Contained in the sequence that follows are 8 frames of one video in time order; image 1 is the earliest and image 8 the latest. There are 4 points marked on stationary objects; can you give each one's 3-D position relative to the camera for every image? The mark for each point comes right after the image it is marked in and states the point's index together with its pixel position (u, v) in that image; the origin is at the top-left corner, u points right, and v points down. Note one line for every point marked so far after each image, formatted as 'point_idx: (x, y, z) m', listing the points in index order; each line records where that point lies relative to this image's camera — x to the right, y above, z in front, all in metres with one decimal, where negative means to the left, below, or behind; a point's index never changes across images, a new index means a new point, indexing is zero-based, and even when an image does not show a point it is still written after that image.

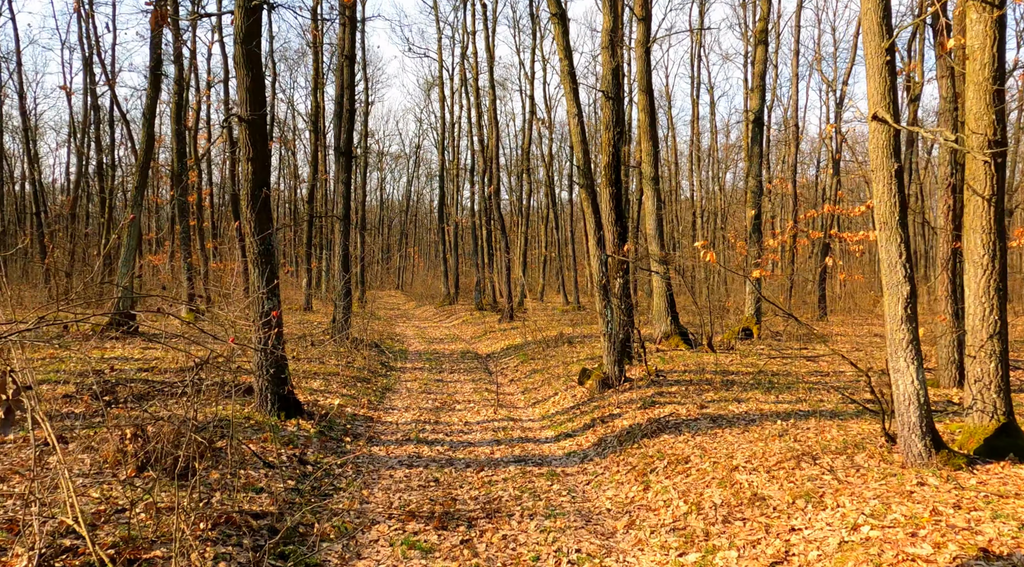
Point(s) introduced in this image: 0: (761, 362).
0: (+4.9, -1.5, +16.0) m
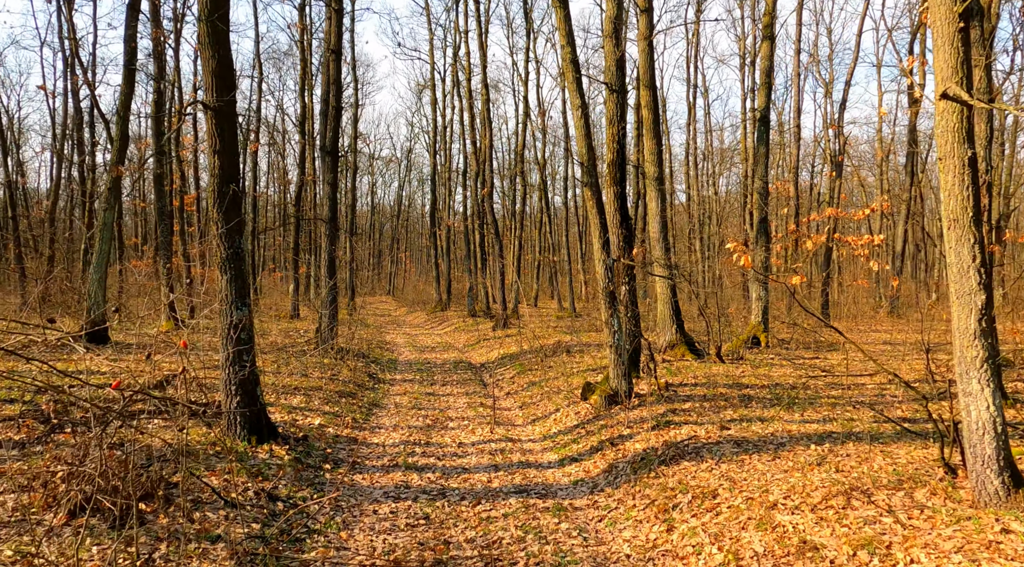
0: (+4.8, -1.7, +15.0) m
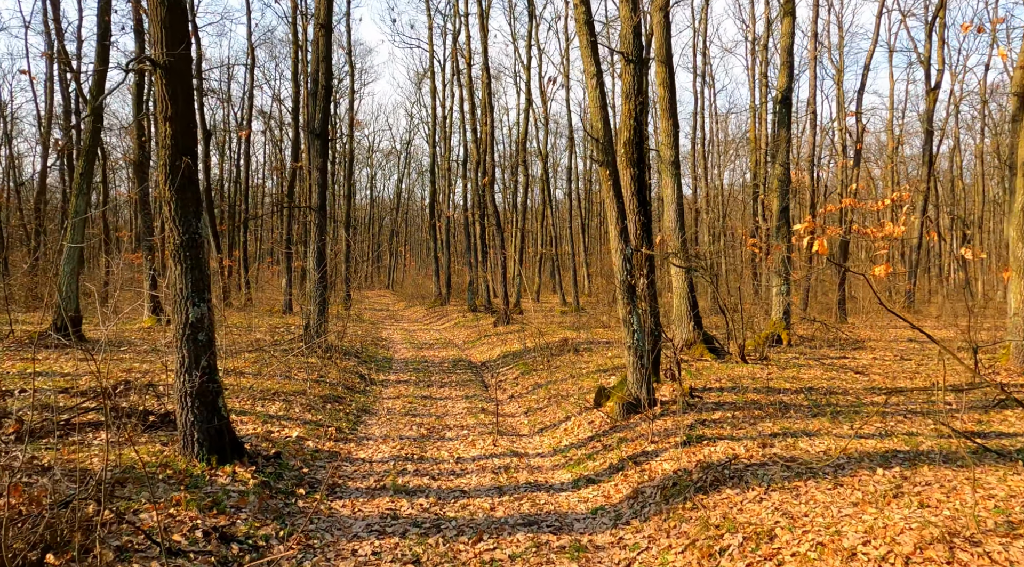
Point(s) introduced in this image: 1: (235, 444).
0: (+4.9, -1.5, +13.6) m
1: (-2.7, -1.6, +7.9) m
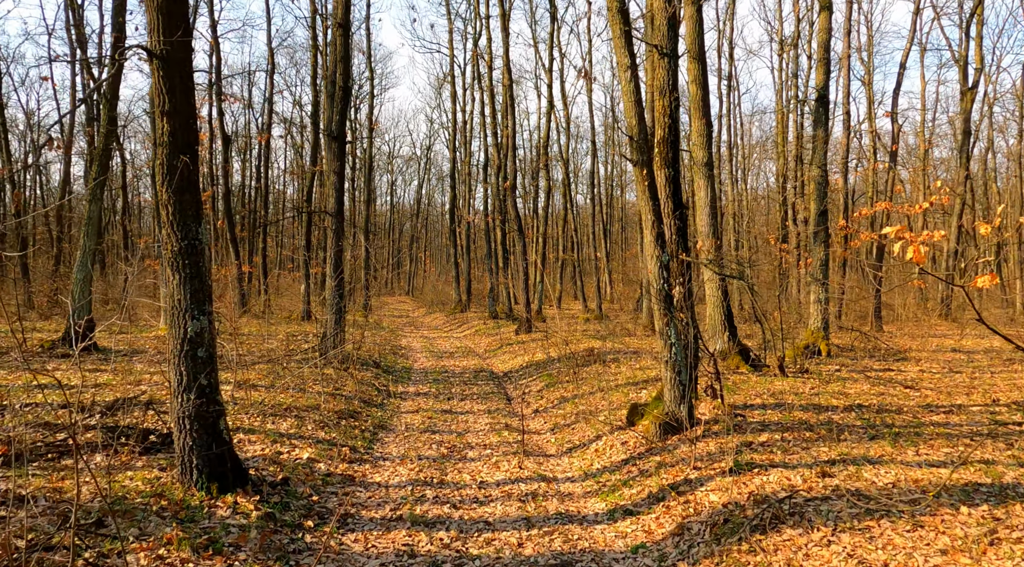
0: (+5.3, -1.7, +12.7) m
1: (-2.4, -1.7, +7.2) m
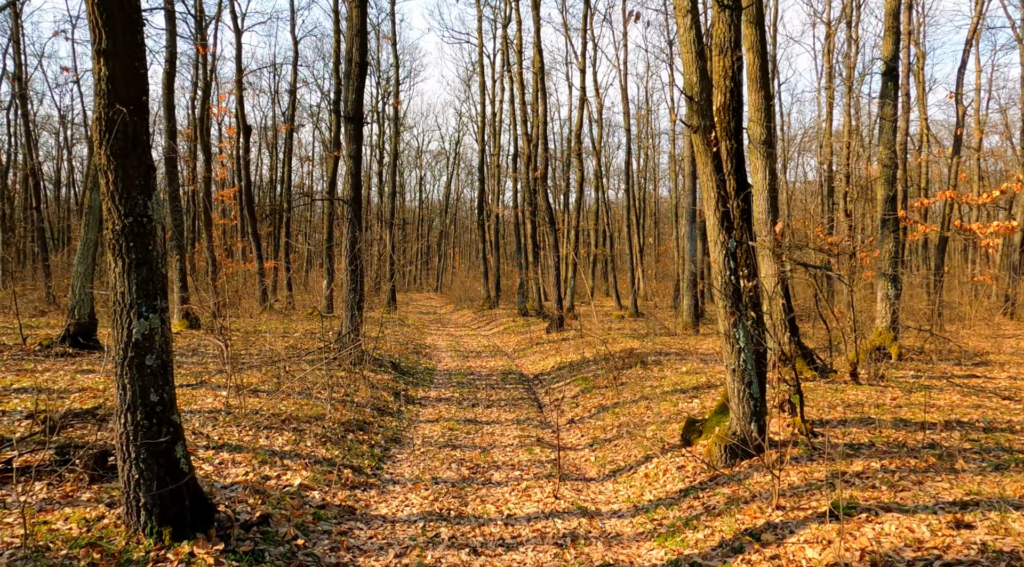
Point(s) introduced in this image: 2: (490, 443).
0: (+5.8, -1.6, +11.0) m
1: (-2.2, -1.6, +5.7) m
2: (-0.3, -2.1, +10.5) m
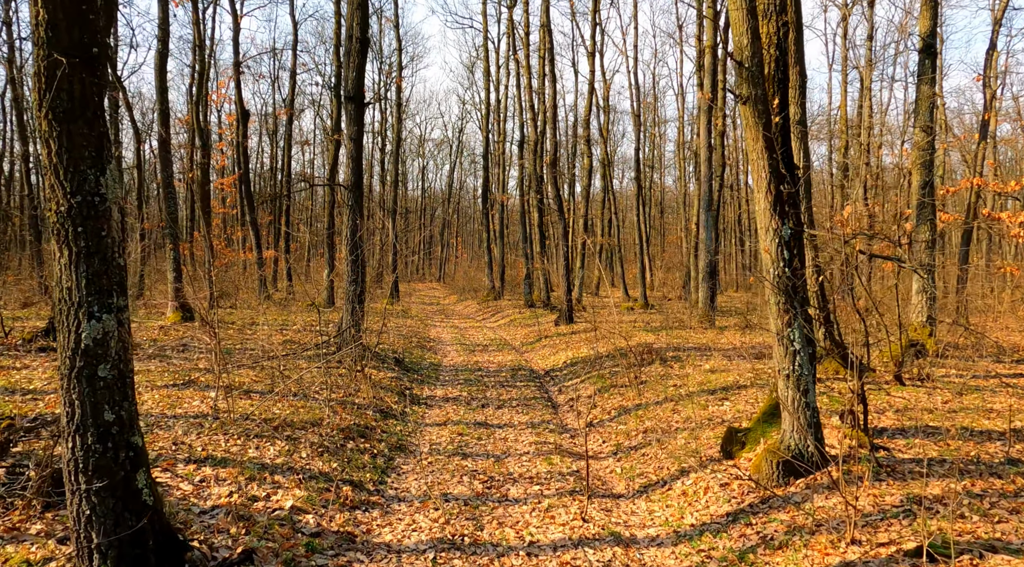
0: (+5.9, -1.5, +10.0) m
1: (-2.0, -1.5, +4.7) m
2: (-0.1, -2.0, +9.6) m
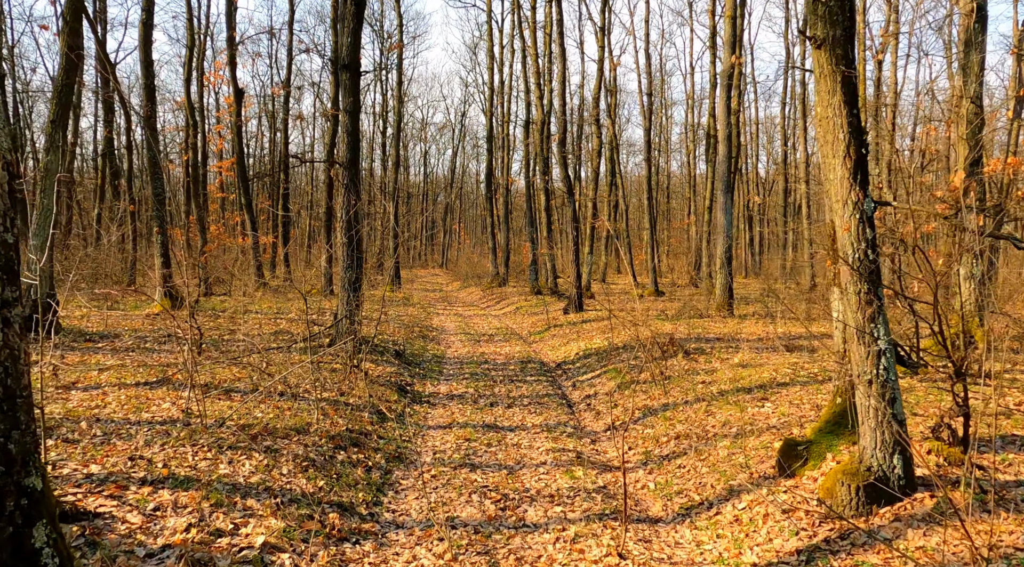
0: (+6.1, -1.3, +8.8) m
1: (-1.9, -1.5, +3.5) m
2: (+0.1, -1.8, +8.4) m
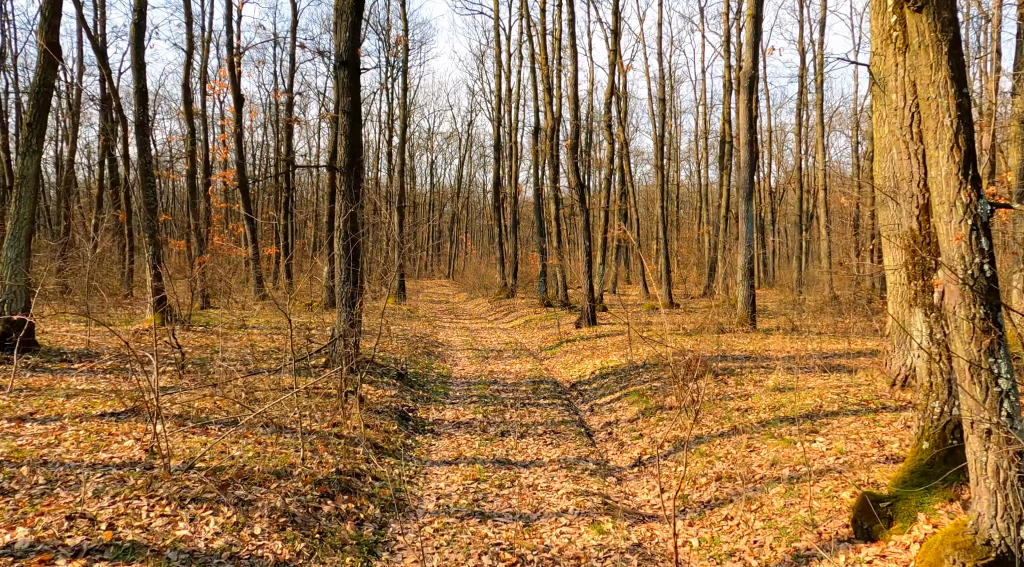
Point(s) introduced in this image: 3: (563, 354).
0: (+6.3, -1.5, +7.5) m
1: (-1.8, -1.6, +2.4) m
2: (+0.2, -2.0, +7.2) m
3: (+1.1, -1.6, +17.5) m
